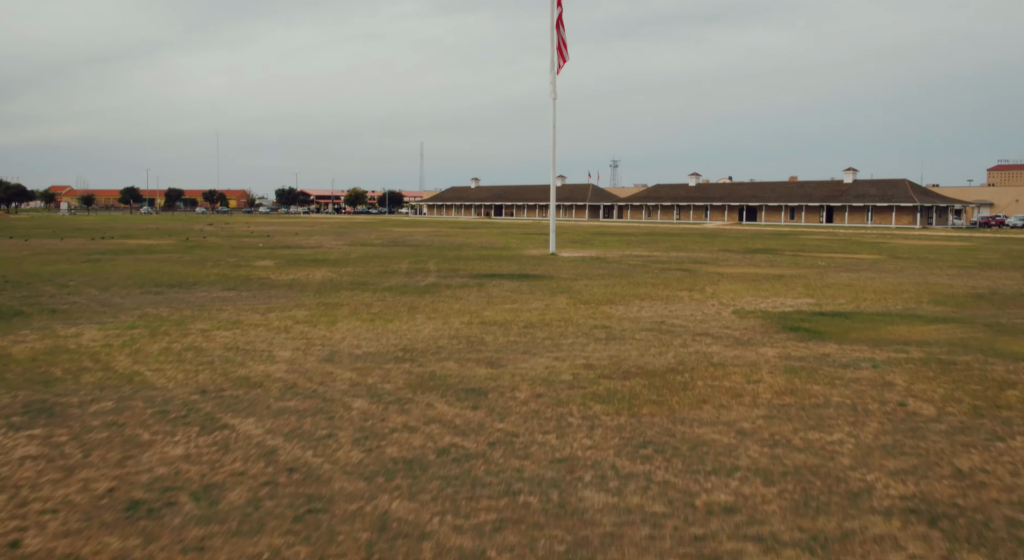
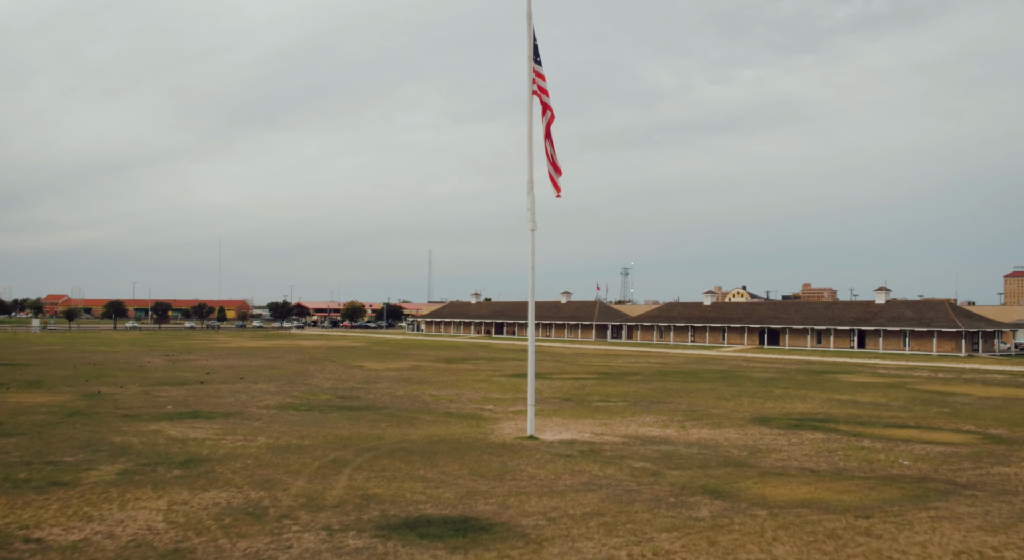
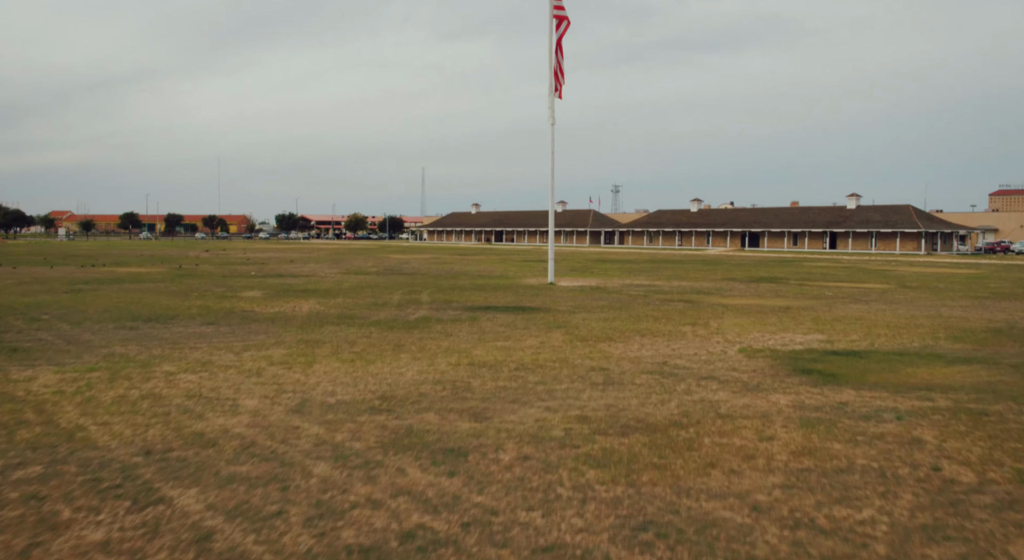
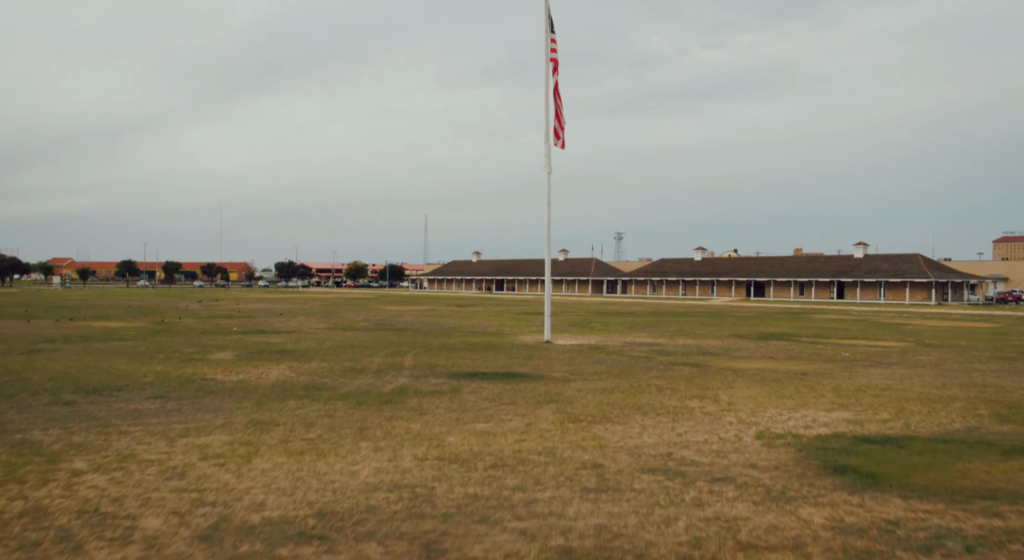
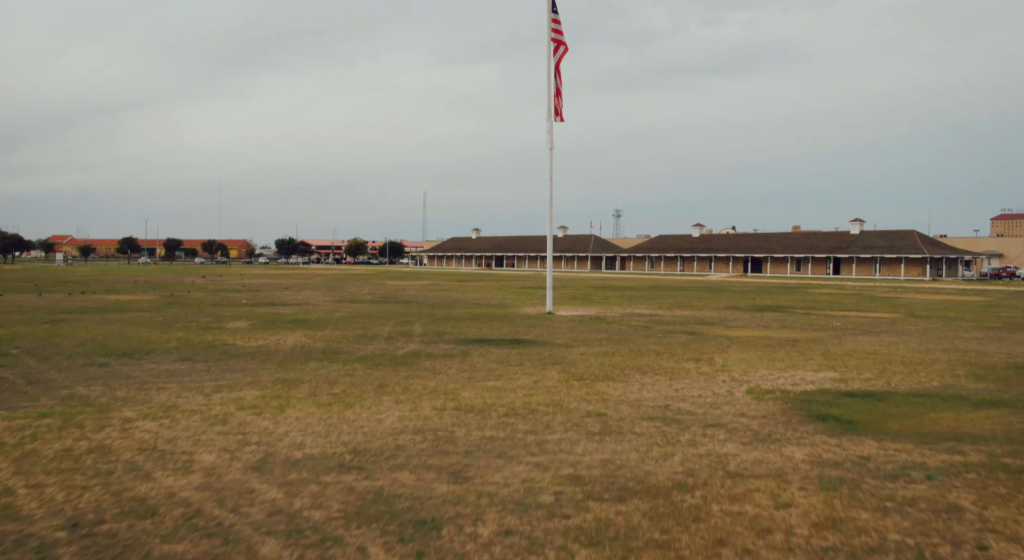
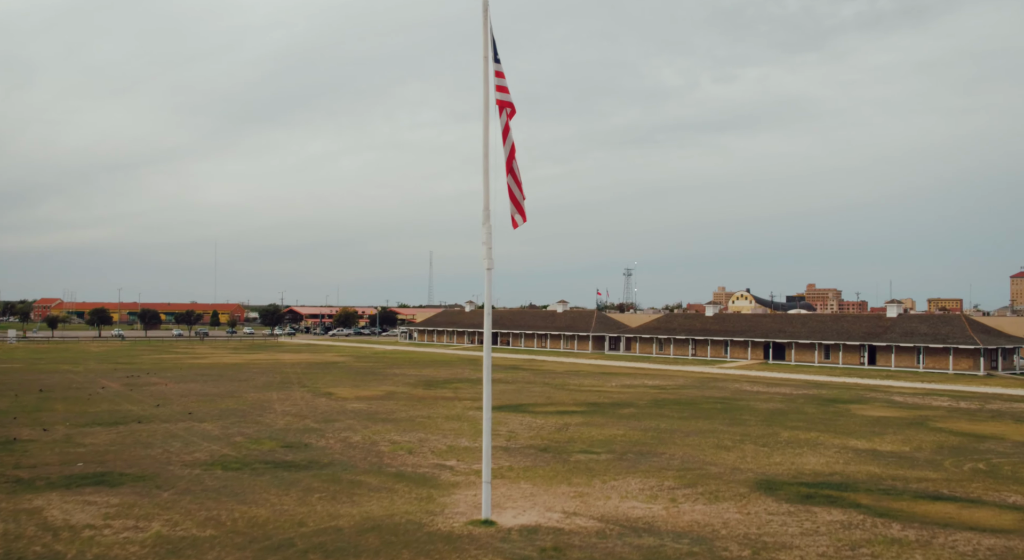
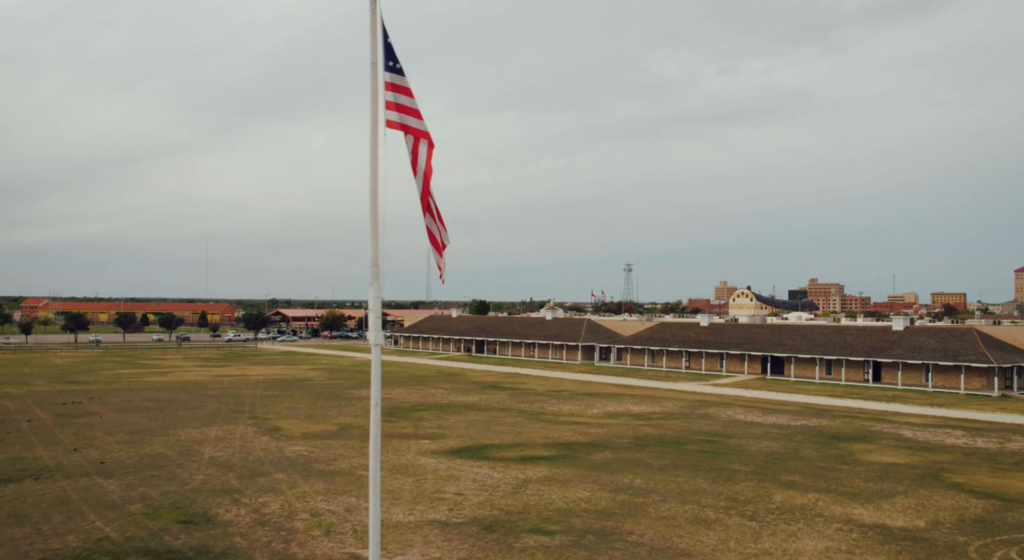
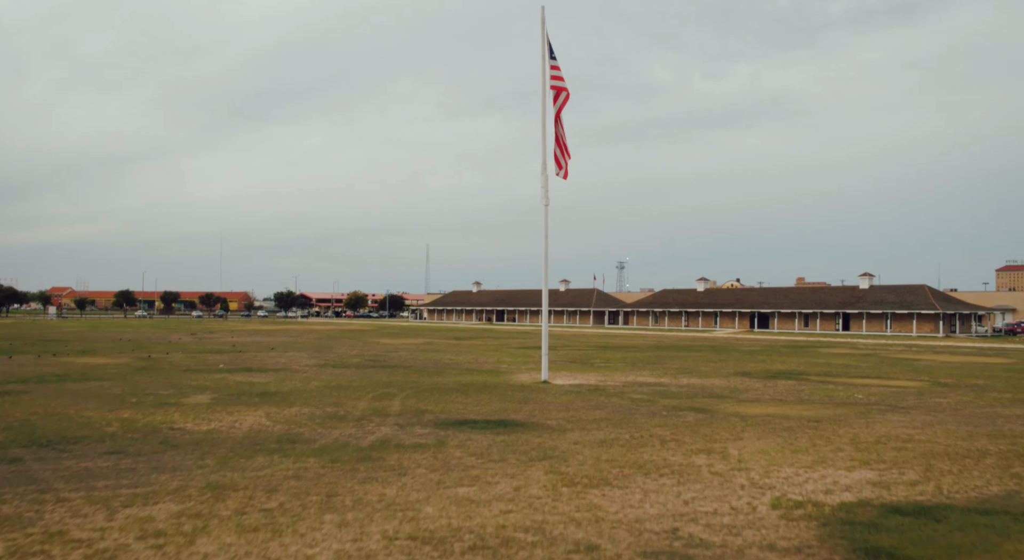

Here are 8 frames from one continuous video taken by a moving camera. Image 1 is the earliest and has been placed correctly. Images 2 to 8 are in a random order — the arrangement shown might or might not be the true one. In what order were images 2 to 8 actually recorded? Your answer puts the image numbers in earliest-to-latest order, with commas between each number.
3, 5, 4, 8, 2, 6, 7
